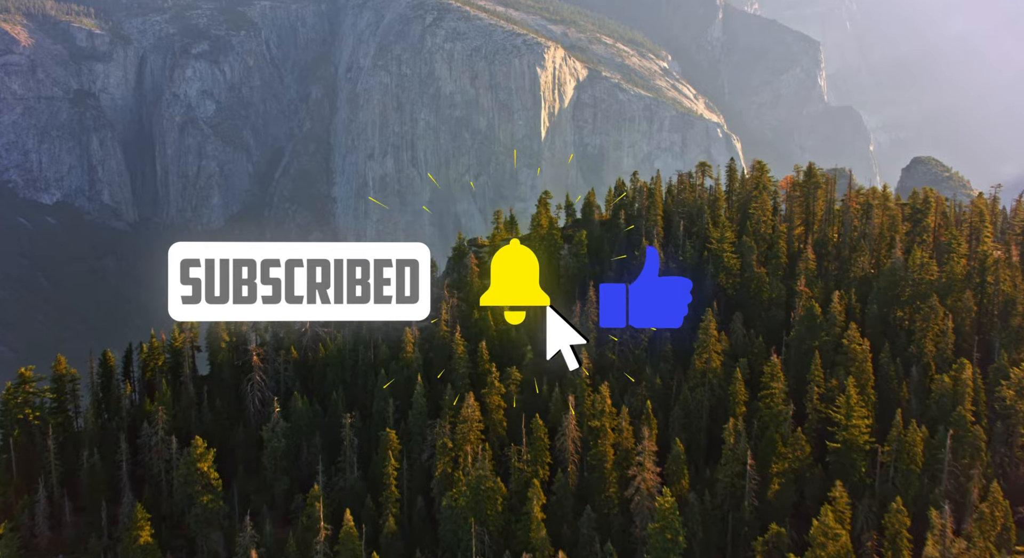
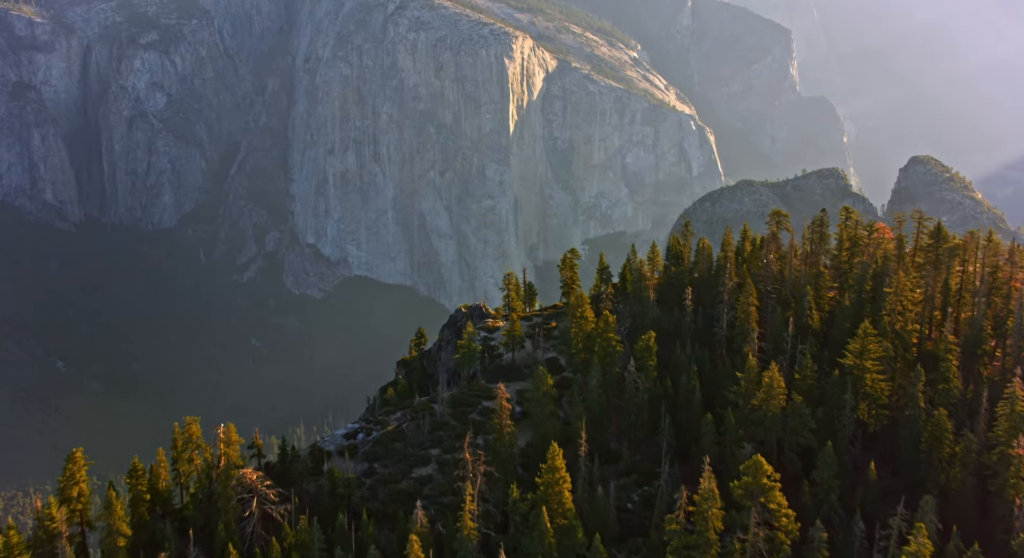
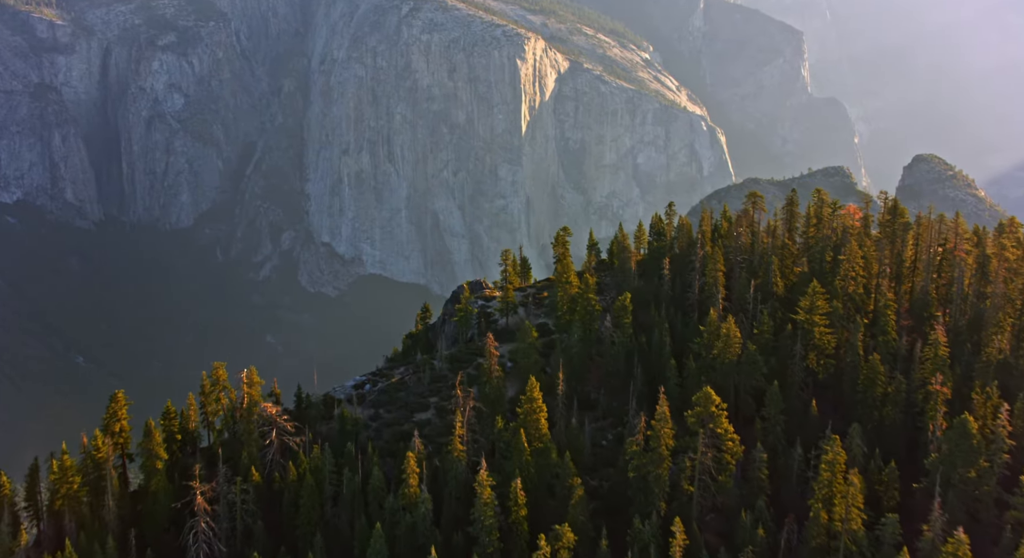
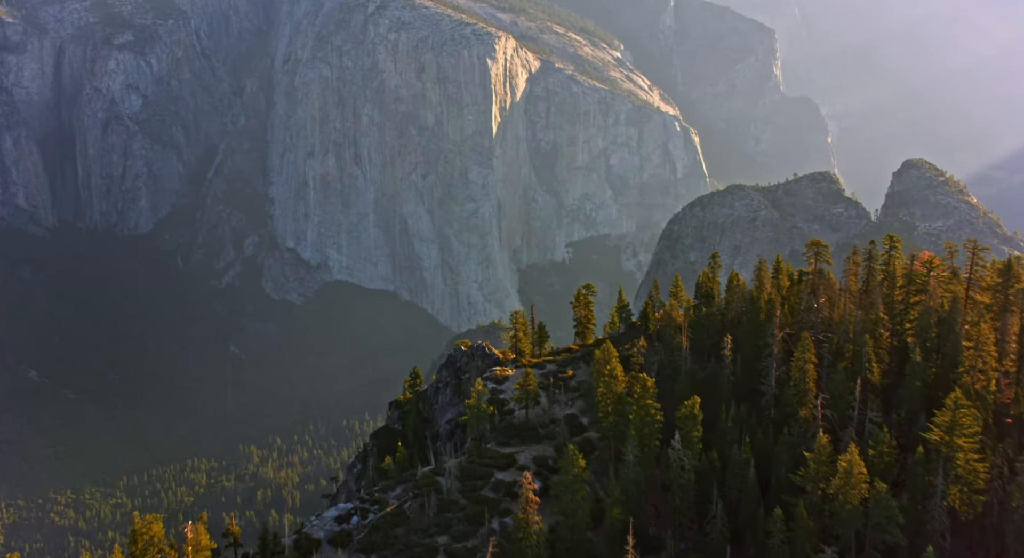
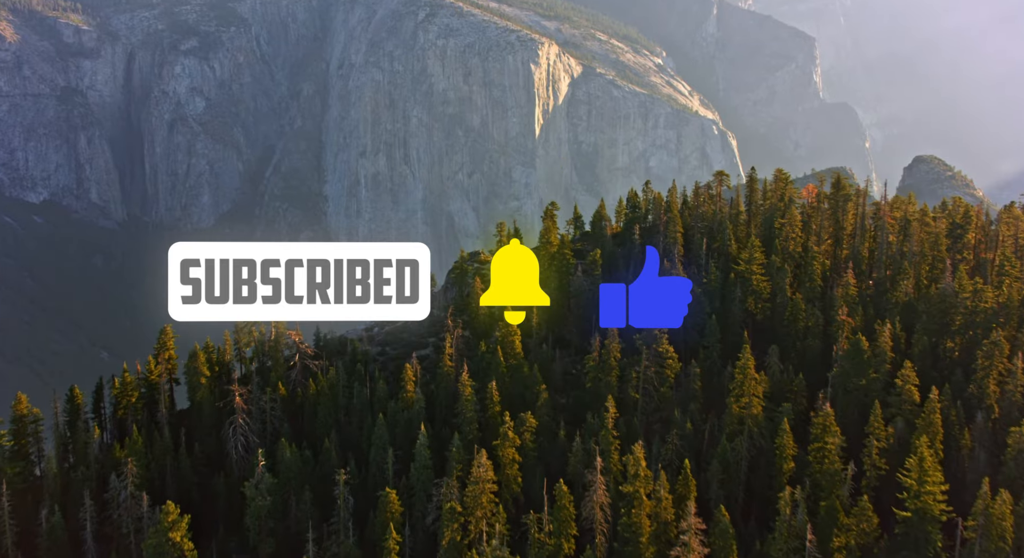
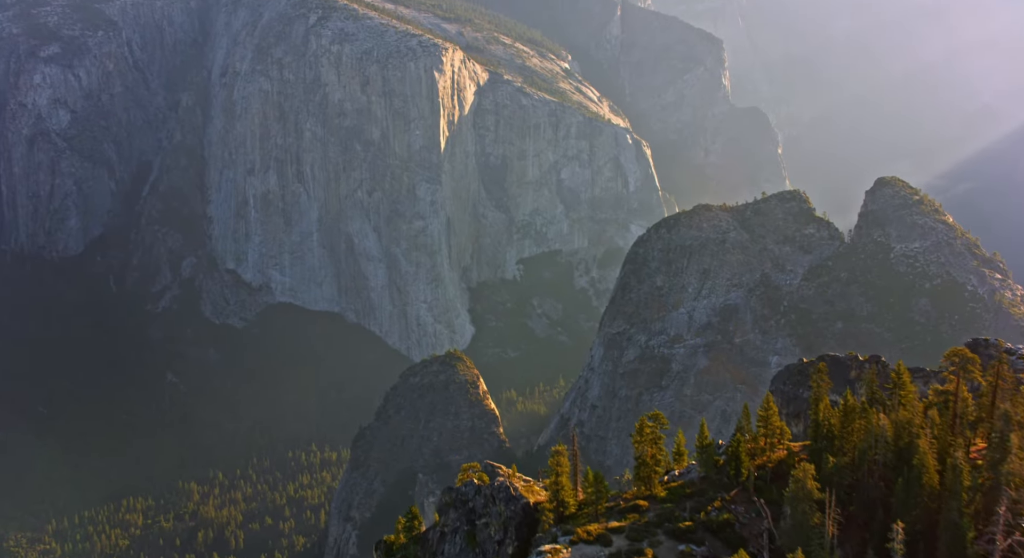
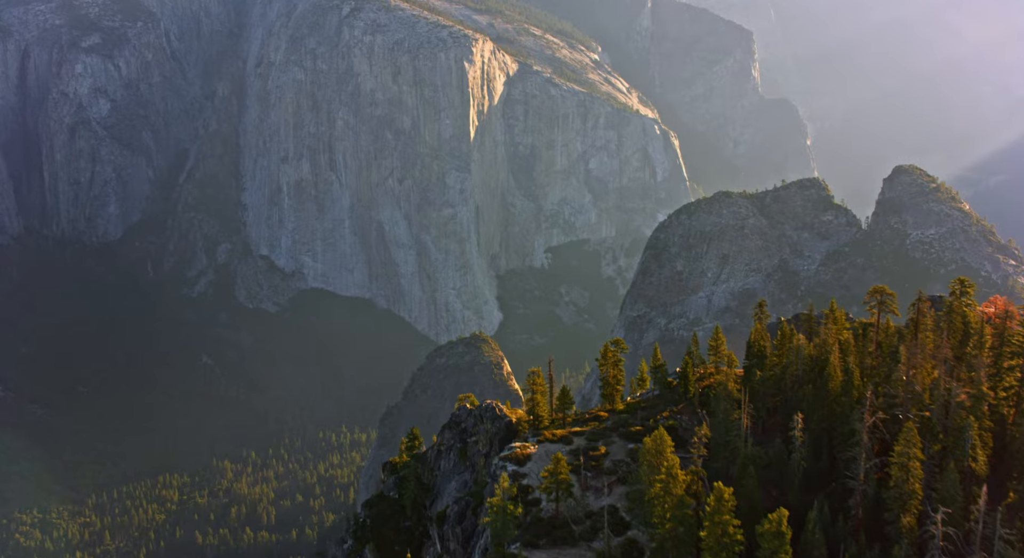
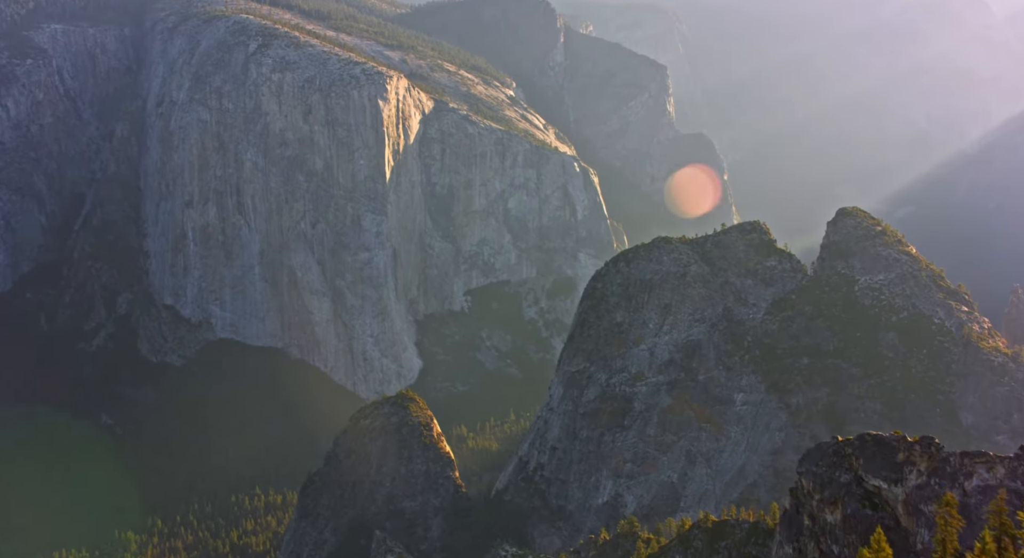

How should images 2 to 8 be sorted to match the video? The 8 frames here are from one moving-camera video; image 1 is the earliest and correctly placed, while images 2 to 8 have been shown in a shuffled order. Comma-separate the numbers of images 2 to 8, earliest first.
5, 3, 2, 4, 7, 6, 8
